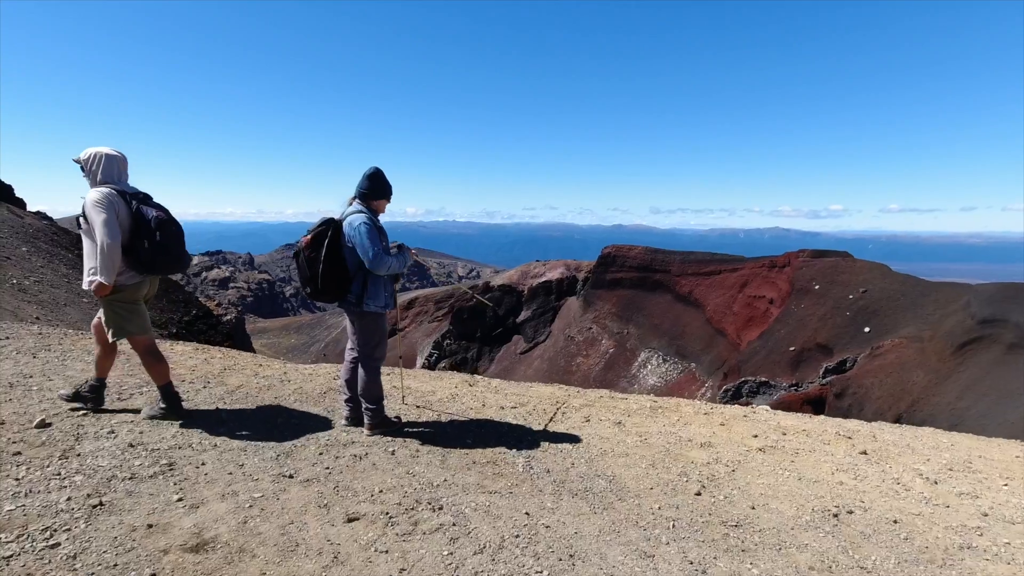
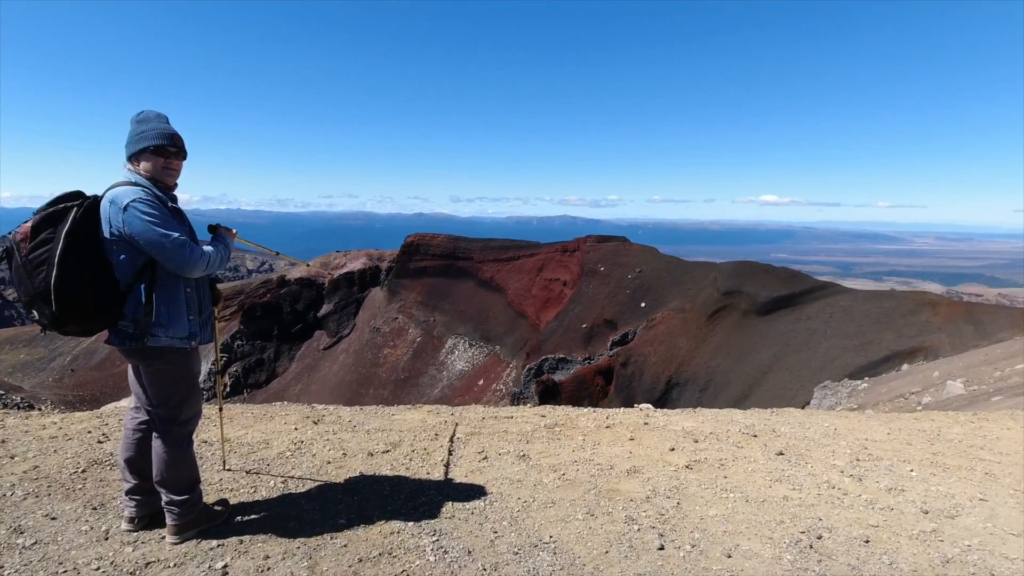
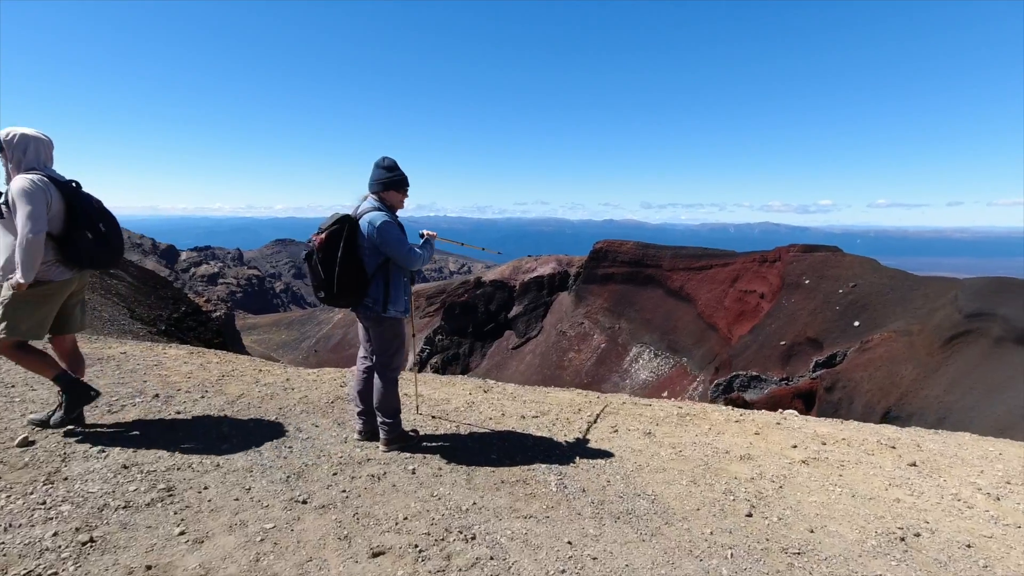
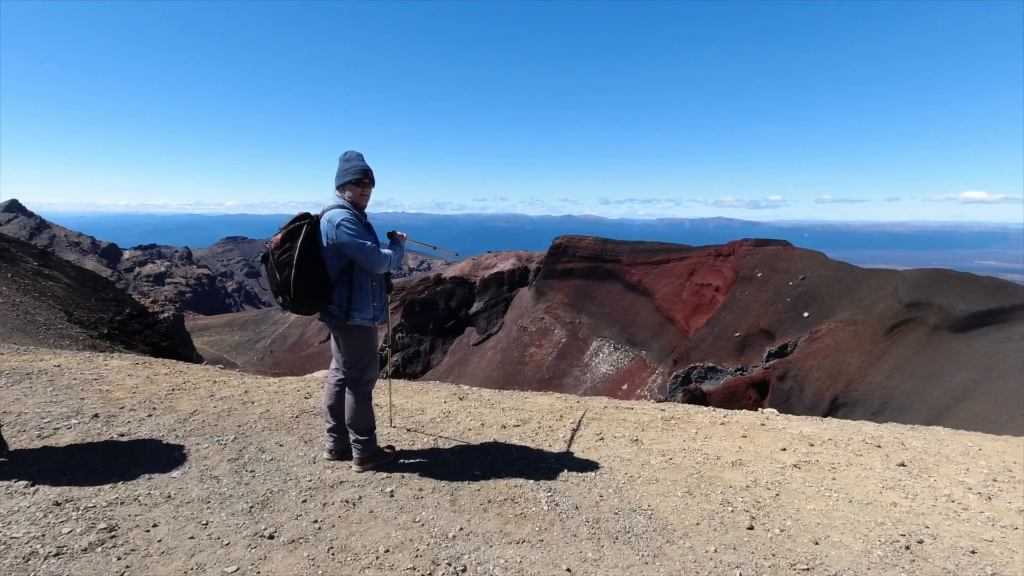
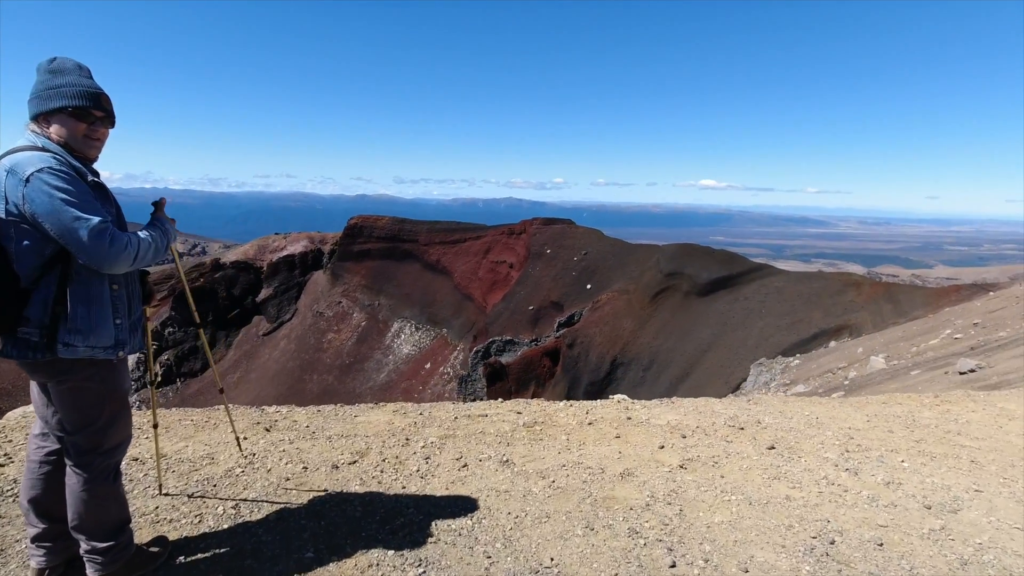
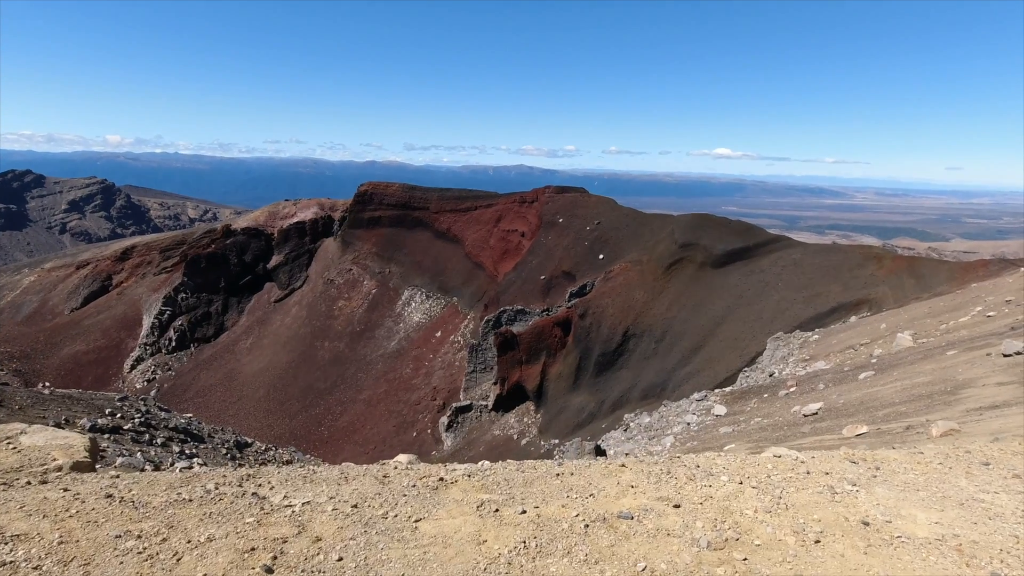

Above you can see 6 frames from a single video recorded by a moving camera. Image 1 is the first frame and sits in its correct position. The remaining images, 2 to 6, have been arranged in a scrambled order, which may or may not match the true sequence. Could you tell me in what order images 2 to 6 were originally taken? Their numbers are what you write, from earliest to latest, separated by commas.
3, 4, 2, 5, 6
